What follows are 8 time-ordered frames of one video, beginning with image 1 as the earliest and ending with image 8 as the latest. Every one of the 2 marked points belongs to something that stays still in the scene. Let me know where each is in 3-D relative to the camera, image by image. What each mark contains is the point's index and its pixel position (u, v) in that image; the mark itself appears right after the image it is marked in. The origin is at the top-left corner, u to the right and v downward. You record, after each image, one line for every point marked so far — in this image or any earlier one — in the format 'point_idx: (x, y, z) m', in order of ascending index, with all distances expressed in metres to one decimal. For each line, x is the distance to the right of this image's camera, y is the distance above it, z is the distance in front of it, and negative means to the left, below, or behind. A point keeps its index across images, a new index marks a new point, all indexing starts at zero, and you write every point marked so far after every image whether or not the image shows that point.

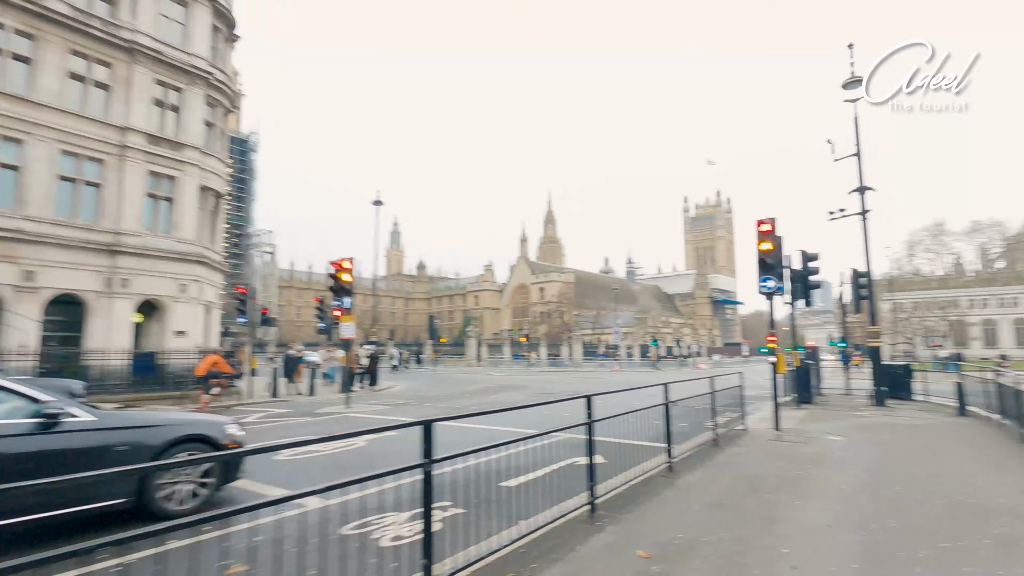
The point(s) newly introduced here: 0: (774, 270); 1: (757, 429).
0: (+4.9, +0.3, +10.2) m
1: (+4.7, -2.8, +10.5) m
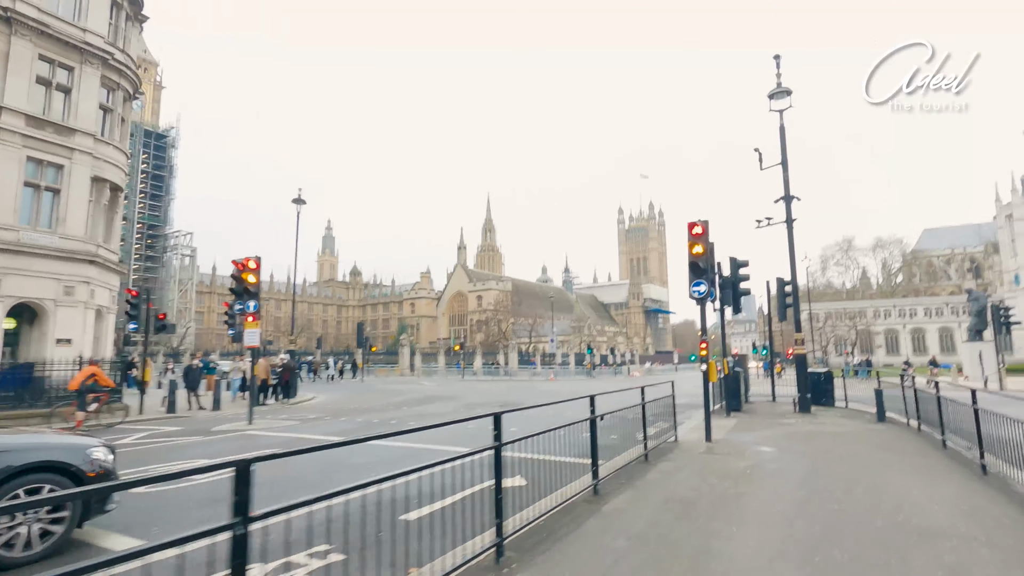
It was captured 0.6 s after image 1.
0: (+3.5, +0.3, +9.8) m
1: (+3.2, -2.8, +10.1) m
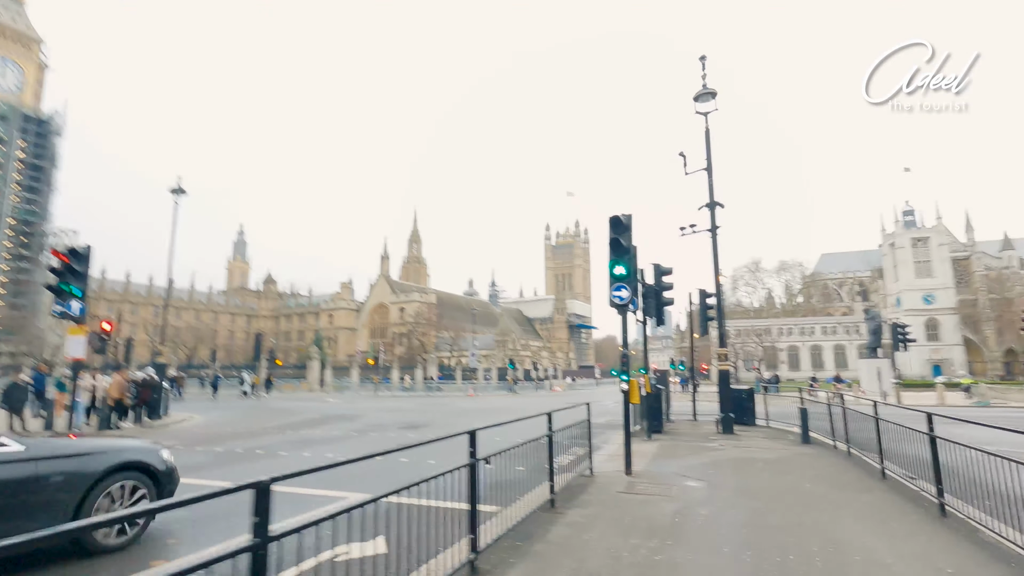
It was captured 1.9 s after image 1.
0: (+1.8, +0.2, +8.4) m
1: (+1.4, -2.9, +8.6) m
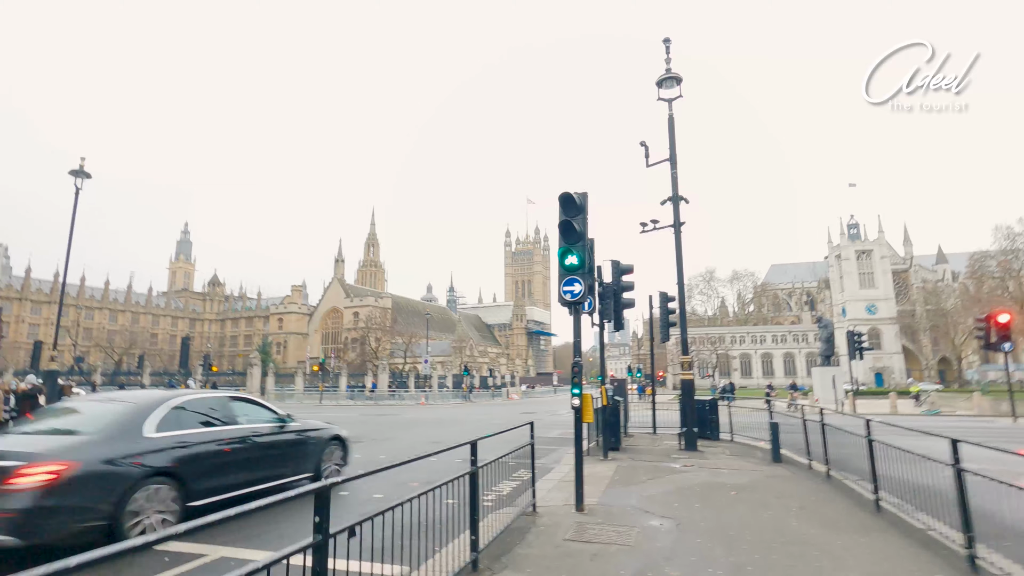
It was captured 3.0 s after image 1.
0: (+0.9, +0.3, +6.9) m
1: (+0.5, -2.8, +7.0) m
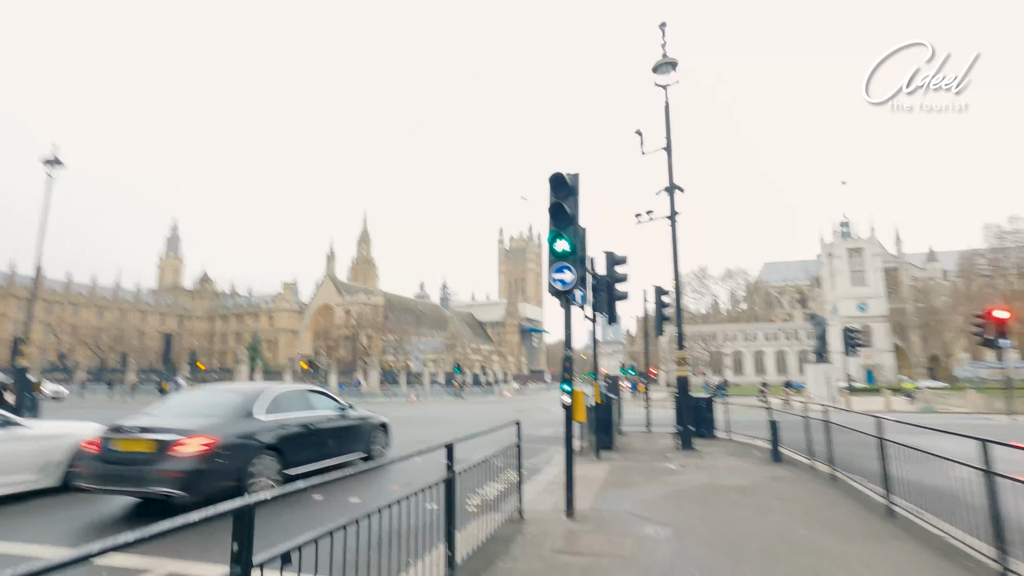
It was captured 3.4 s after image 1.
0: (+0.7, +0.4, +6.4) m
1: (+0.3, -2.7, +6.5) m
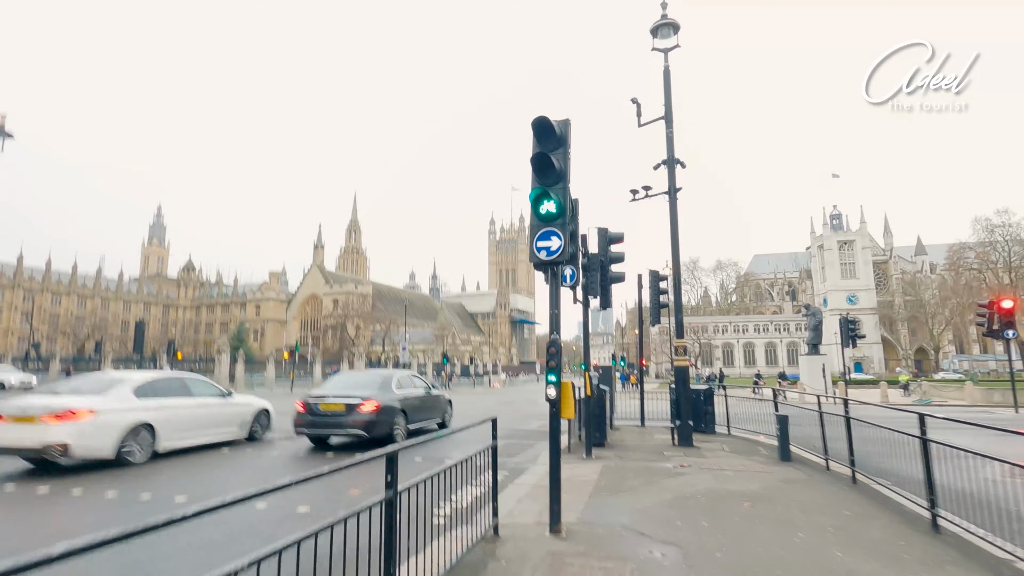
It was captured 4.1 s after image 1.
0: (+0.5, +0.7, +5.3) m
1: (+0.1, -2.4, +5.4) m
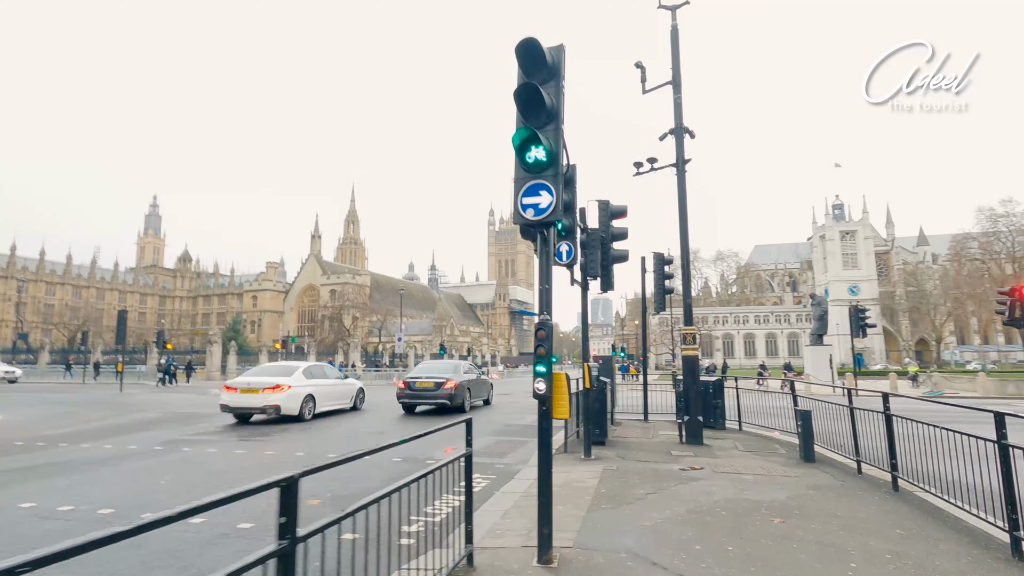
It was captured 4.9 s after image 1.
0: (+0.3, +0.9, +4.2) m
1: (-0.1, -2.2, +4.4) m
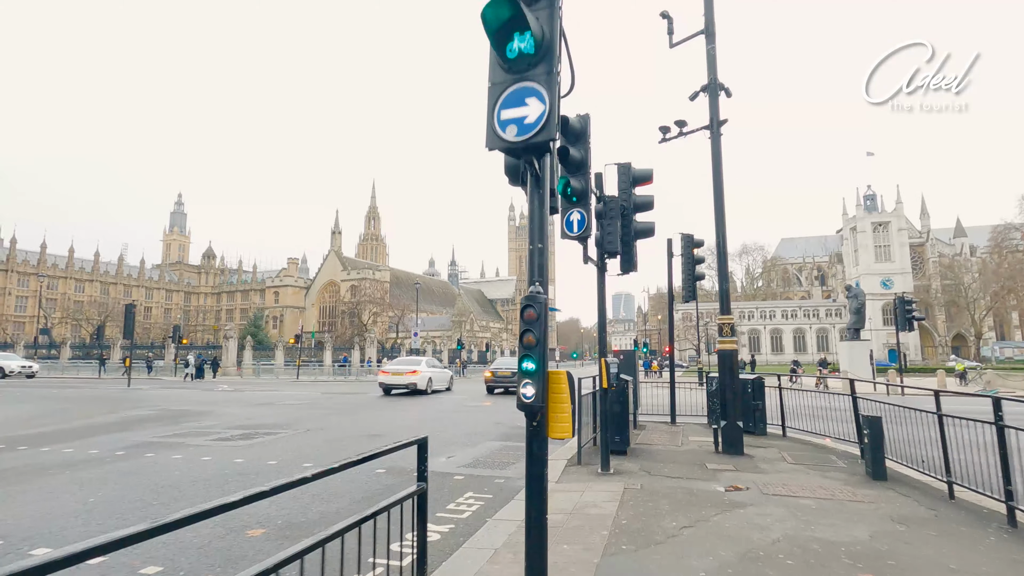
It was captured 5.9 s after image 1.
0: (+0.2, +1.2, +2.8) m
1: (-0.2, -1.9, +3.0) m
